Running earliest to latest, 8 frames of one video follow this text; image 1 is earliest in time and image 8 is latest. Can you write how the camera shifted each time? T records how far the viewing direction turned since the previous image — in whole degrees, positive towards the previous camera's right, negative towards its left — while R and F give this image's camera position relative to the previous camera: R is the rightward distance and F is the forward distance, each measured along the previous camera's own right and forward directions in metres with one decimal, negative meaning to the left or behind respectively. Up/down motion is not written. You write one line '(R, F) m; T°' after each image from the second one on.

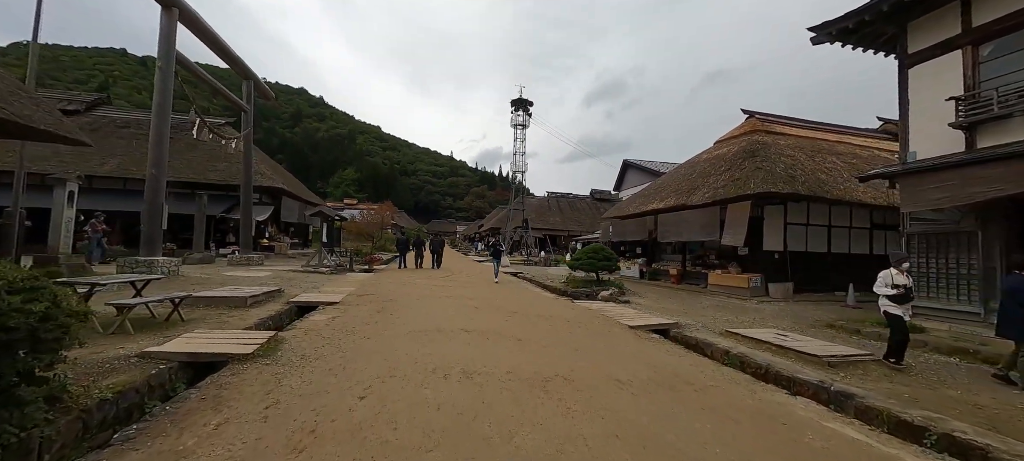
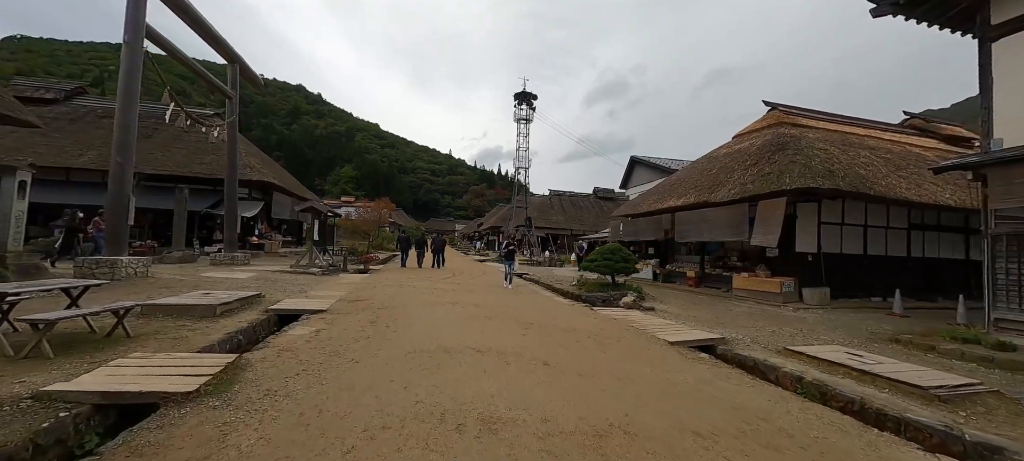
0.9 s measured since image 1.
(-0.3, +1.0) m; 0°
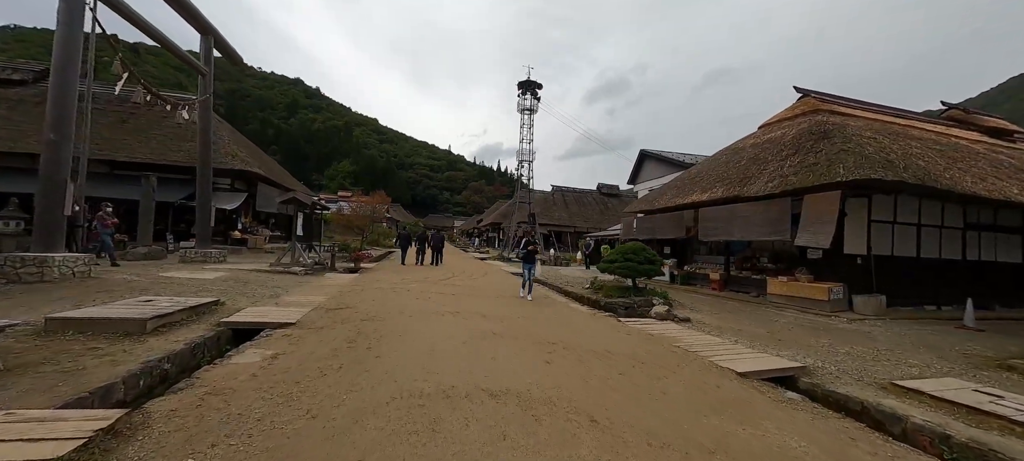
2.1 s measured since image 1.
(-0.3, +1.3) m; 0°
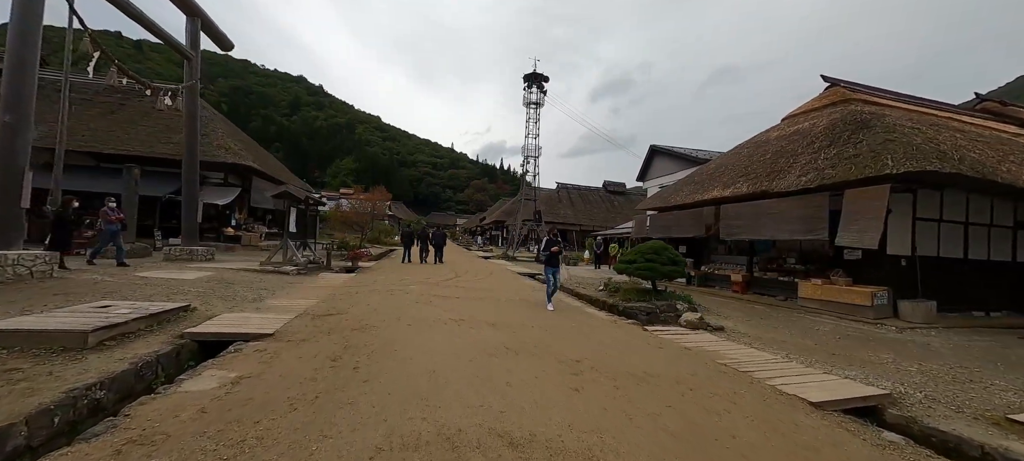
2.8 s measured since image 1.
(-0.2, +0.8) m; 0°
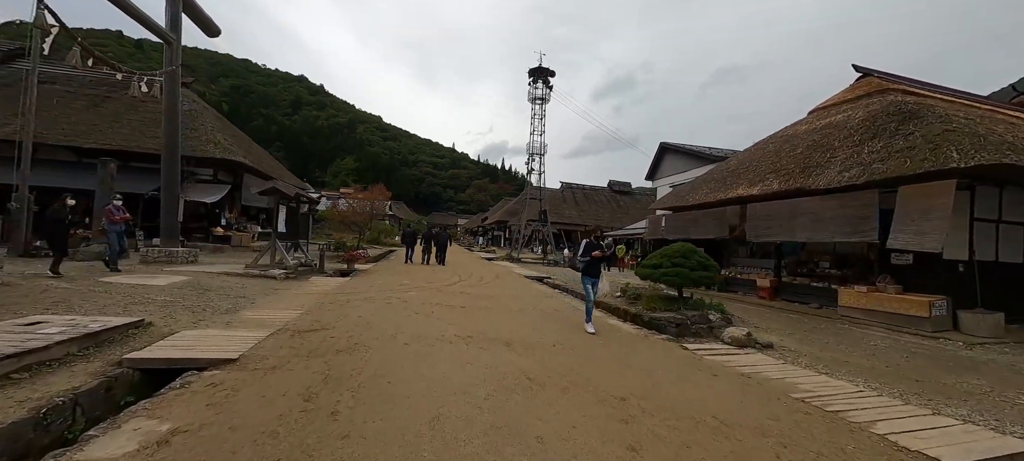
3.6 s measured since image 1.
(-0.2, +0.9) m; 0°
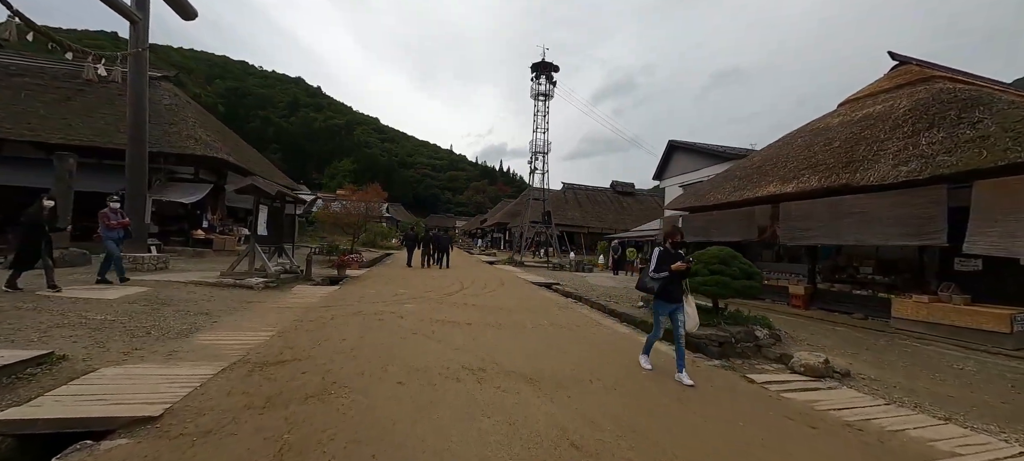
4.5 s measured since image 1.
(-0.3, +1.0) m; 0°
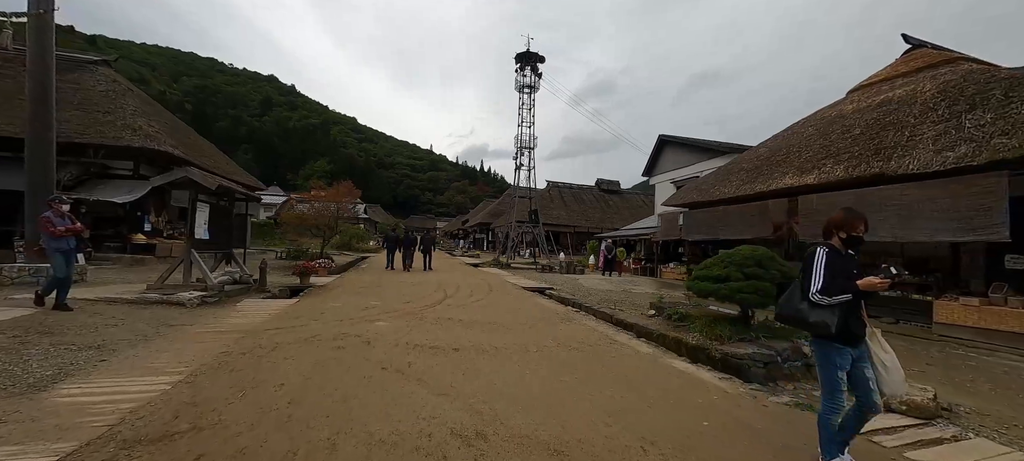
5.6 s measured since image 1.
(-0.2, +1.2) m; +3°
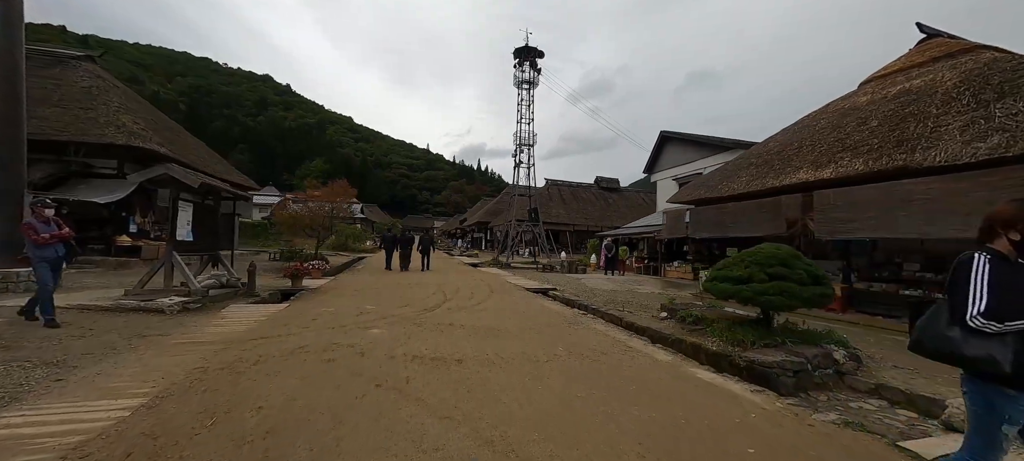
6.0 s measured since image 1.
(-0.1, +0.4) m; 0°
